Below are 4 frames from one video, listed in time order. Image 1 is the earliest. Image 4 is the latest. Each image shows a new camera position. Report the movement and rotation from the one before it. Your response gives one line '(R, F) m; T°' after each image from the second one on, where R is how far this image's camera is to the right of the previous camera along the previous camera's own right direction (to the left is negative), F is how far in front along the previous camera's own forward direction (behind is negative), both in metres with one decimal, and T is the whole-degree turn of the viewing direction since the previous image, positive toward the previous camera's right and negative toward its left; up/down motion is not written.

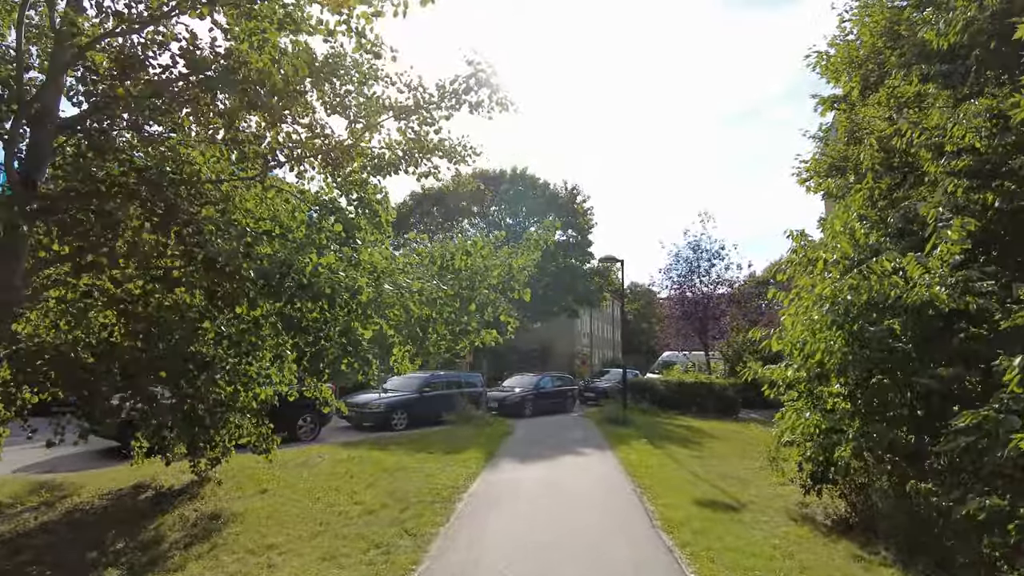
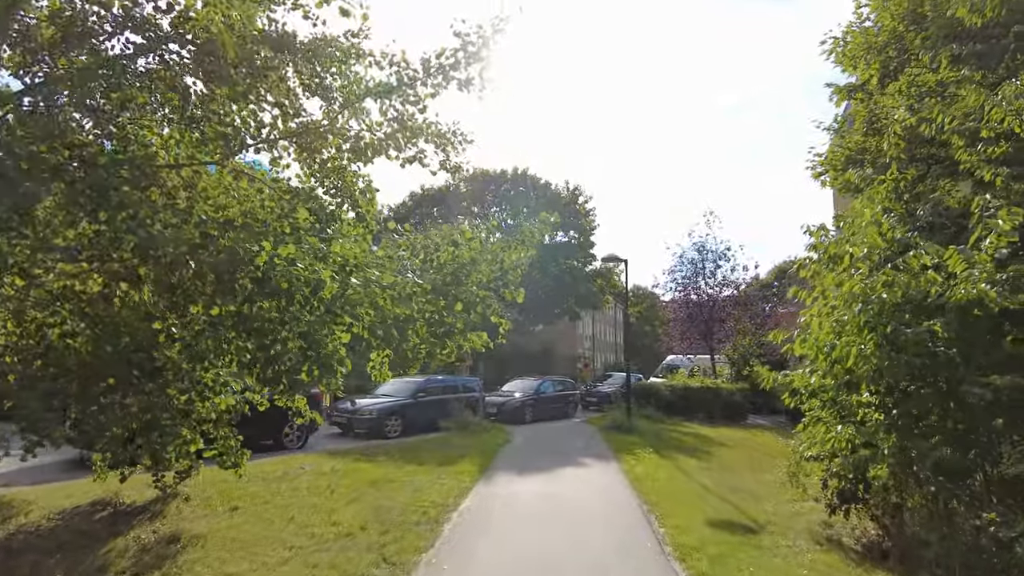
(+0.1, +0.8) m; 0°
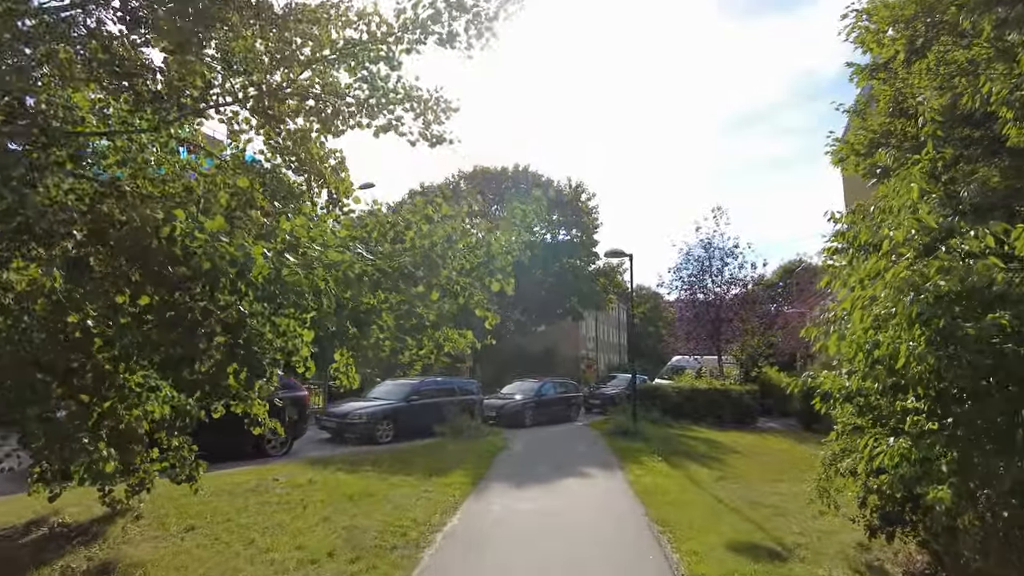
(+0.1, +0.9) m; 0°
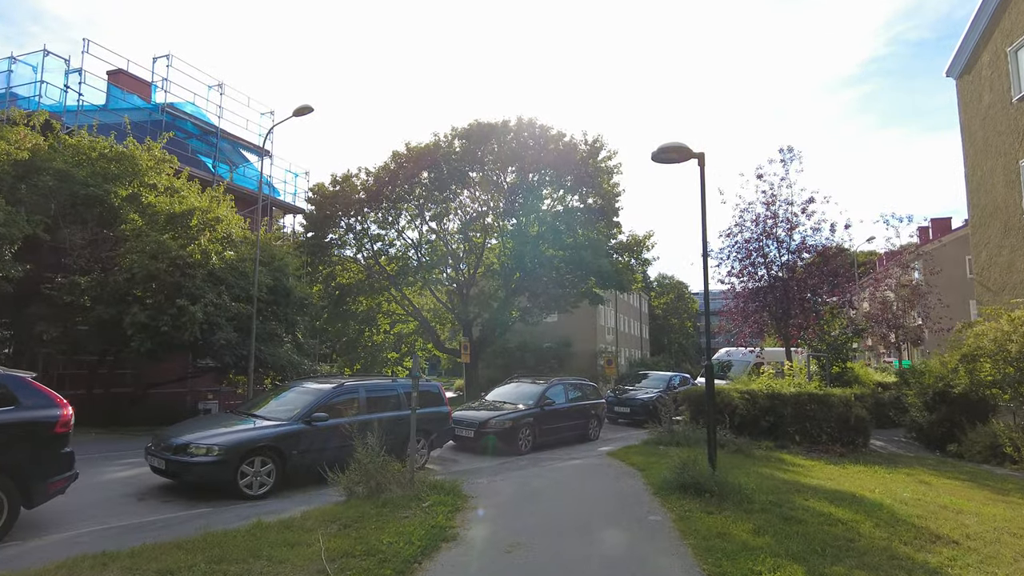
(+0.7, +7.3) m; -2°
